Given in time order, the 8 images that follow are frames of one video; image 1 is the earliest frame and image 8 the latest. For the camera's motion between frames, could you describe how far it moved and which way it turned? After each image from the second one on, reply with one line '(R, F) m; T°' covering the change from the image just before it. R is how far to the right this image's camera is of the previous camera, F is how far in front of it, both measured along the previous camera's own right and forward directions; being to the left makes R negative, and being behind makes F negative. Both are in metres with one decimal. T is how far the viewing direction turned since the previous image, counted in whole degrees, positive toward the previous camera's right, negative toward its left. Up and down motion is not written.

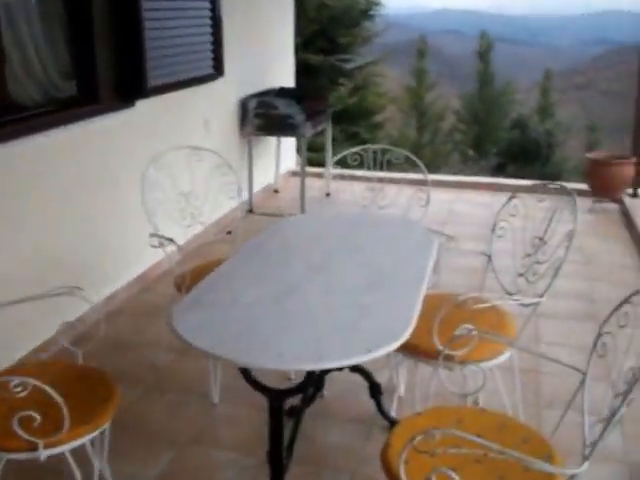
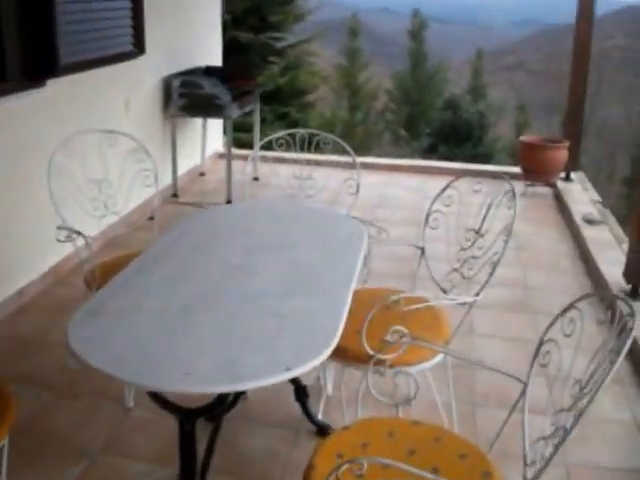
(0.0, +0.2) m; +4°
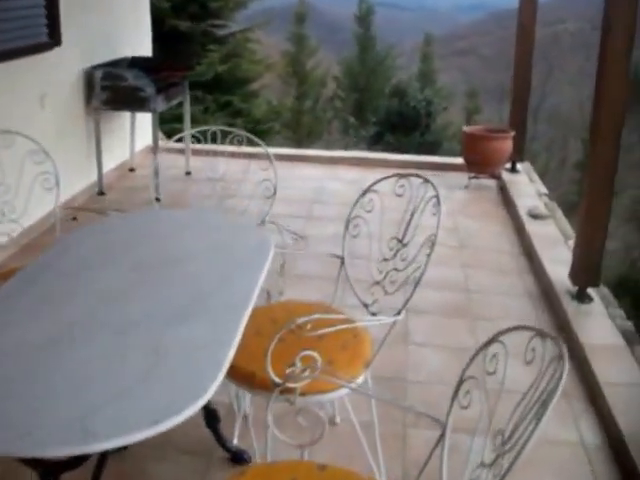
(+0.1, +0.2) m; +2°
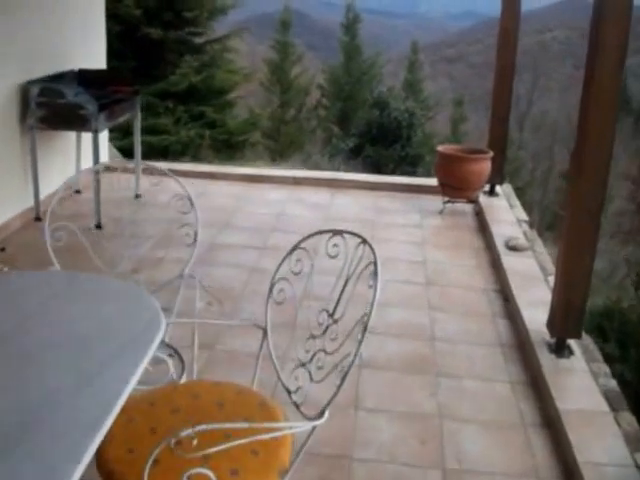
(+0.1, +0.4) m; +1°
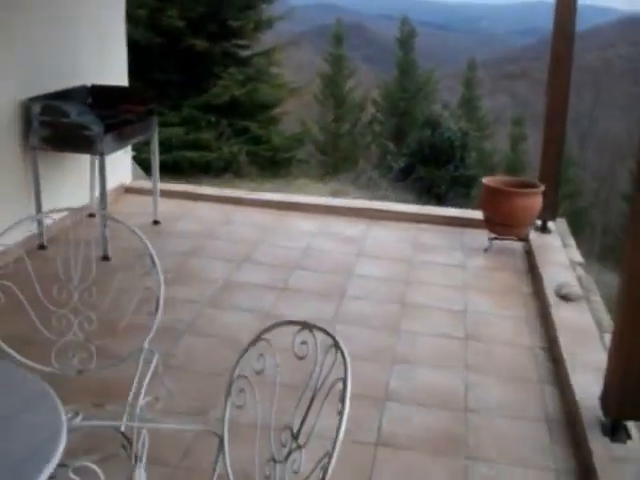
(+0.1, +0.5) m; -3°
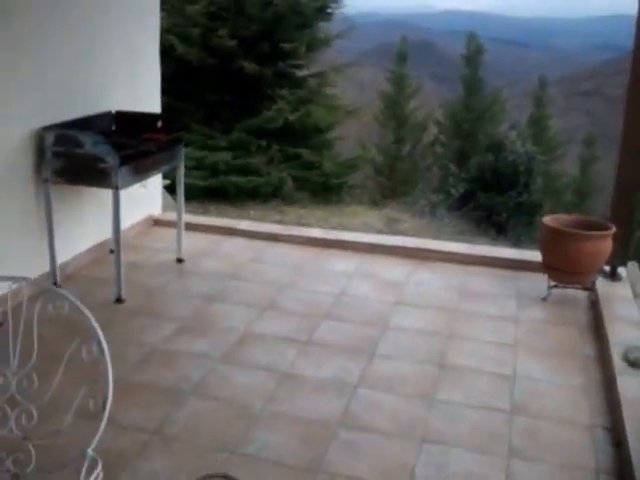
(+0.1, +0.4) m; -4°
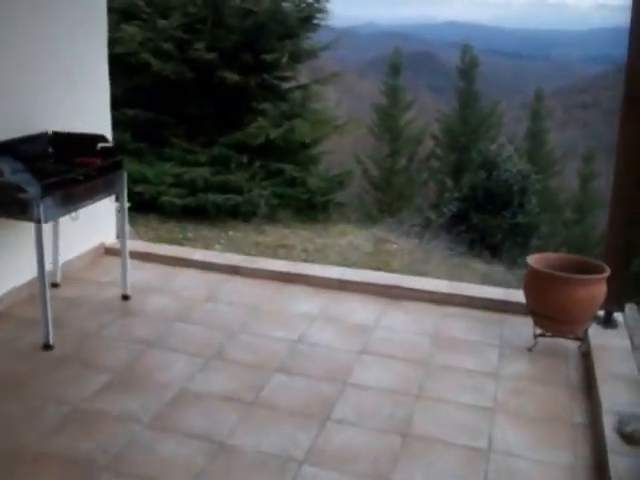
(+0.2, +0.4) m; 0°
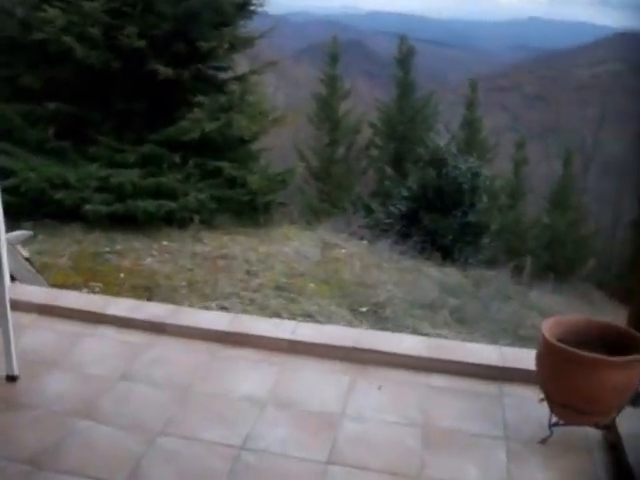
(0.0, +0.9) m; +3°
